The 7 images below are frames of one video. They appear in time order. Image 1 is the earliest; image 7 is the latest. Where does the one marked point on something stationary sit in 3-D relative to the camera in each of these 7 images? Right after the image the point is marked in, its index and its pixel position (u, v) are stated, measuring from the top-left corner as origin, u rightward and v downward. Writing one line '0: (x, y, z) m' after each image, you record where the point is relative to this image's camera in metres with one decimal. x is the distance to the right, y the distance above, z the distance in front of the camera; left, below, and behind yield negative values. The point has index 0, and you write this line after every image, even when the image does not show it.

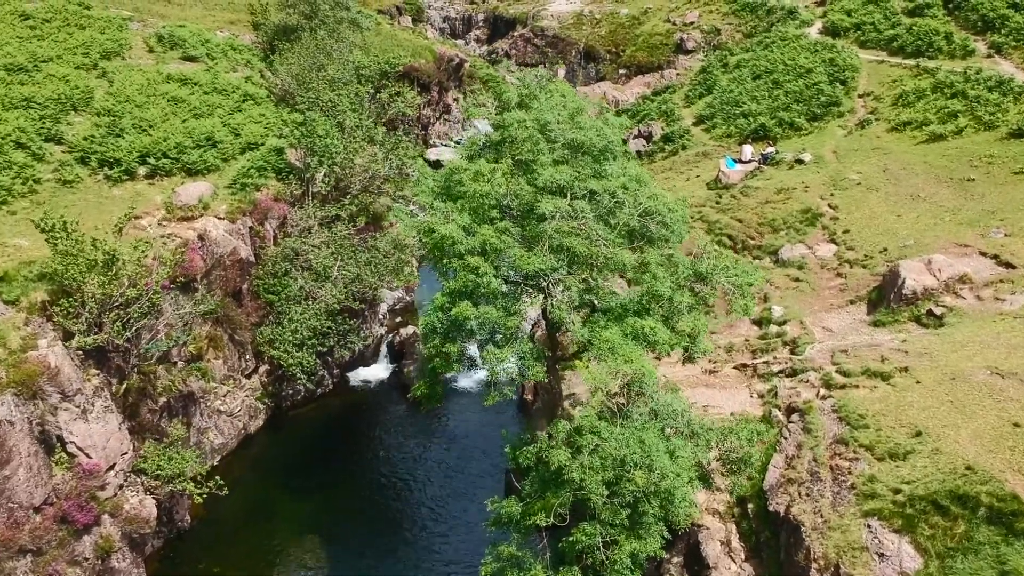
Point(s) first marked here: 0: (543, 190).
0: (+0.8, +2.6, +19.4) m
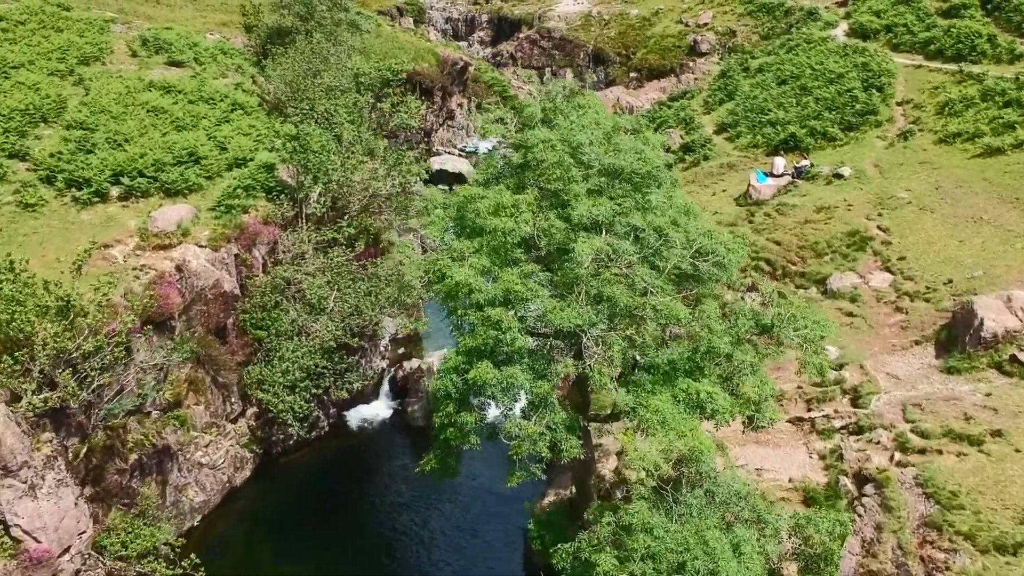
0: (+1.4, +1.4, +16.3) m
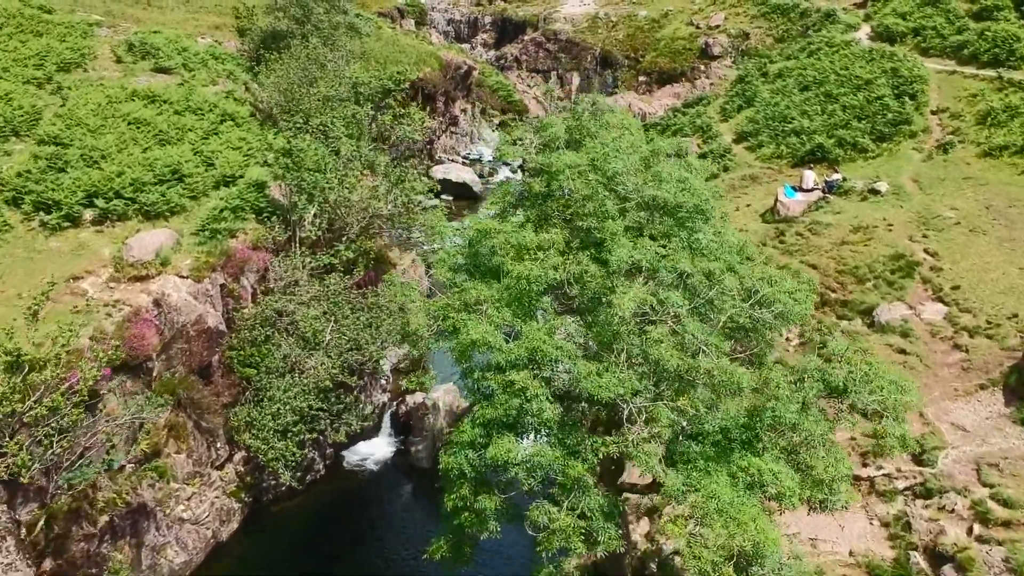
0: (+1.9, +0.3, +13.8) m
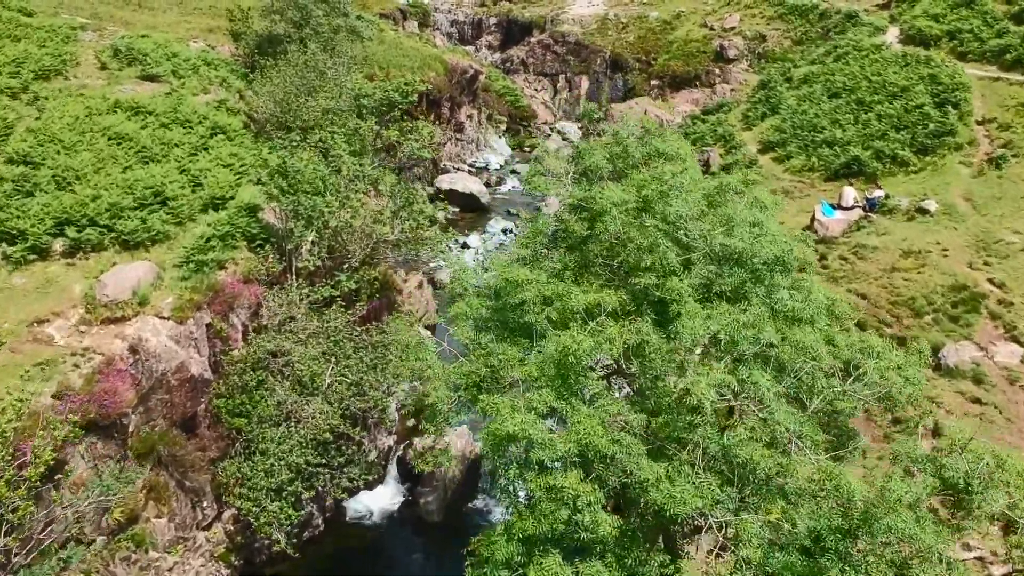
0: (+2.6, -0.8, +11.2) m
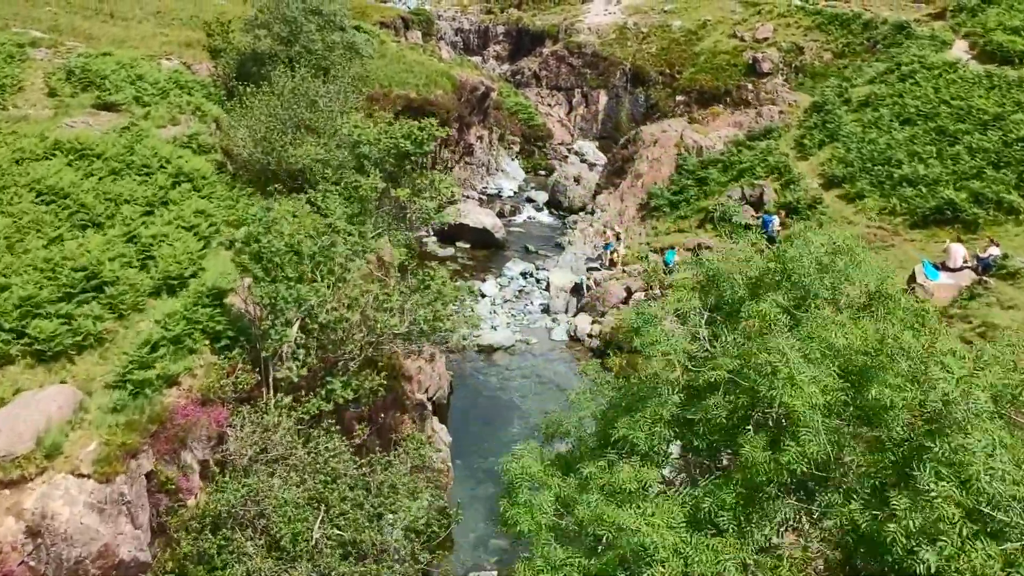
0: (+3.8, -3.6, +5.4) m
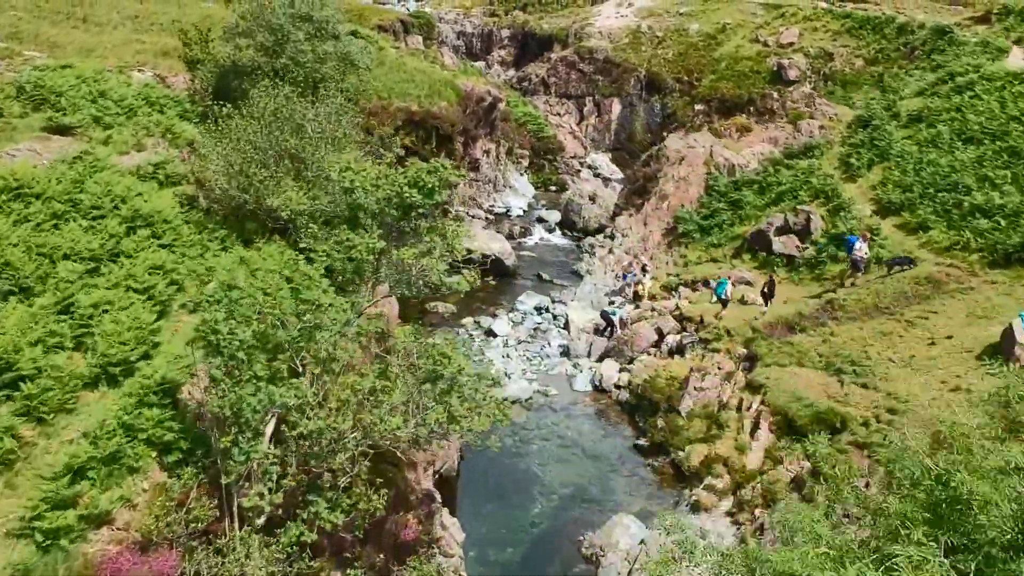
0: (+4.6, -5.3, +1.3) m
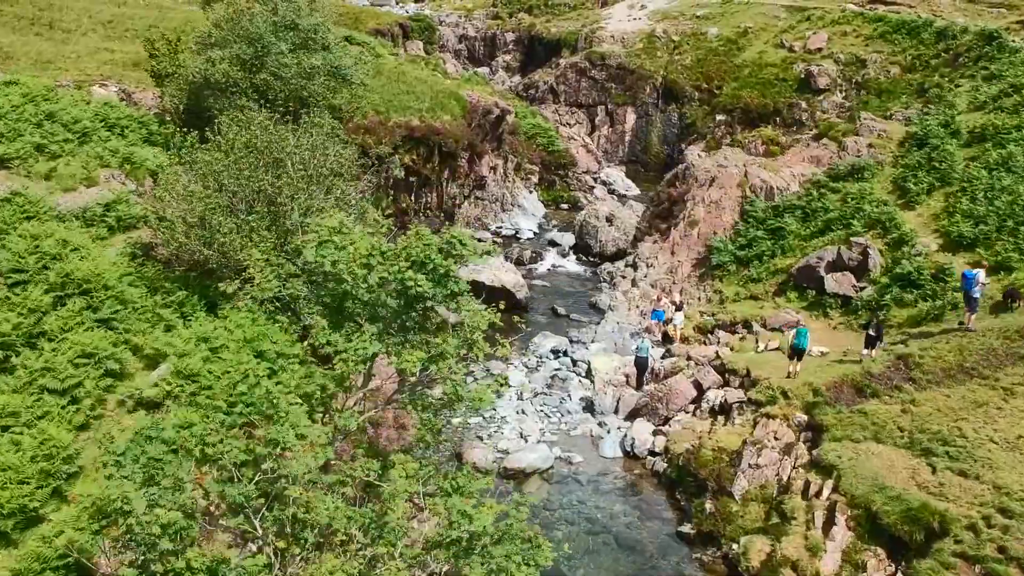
0: (+5.3, -7.1, -2.8) m
